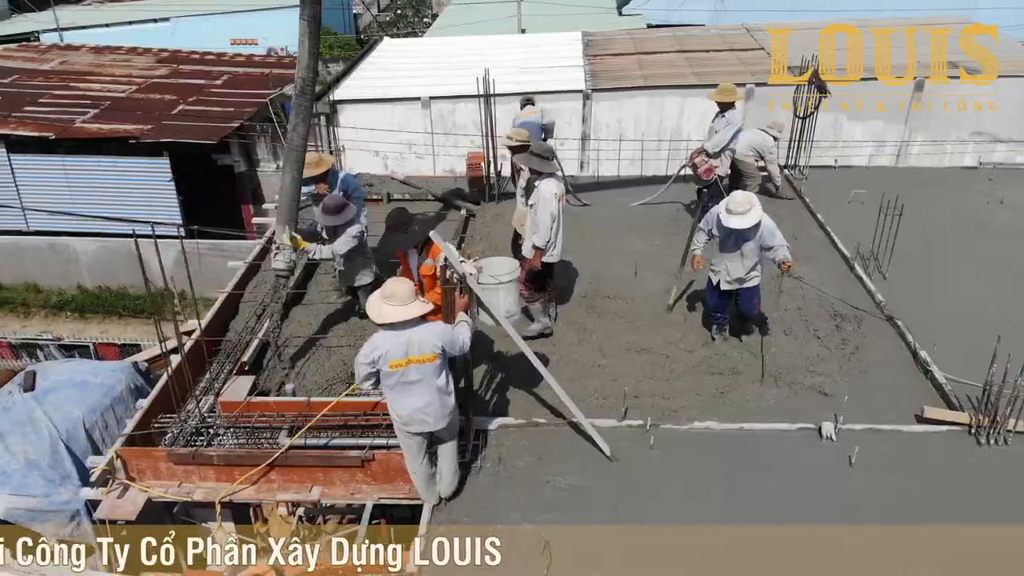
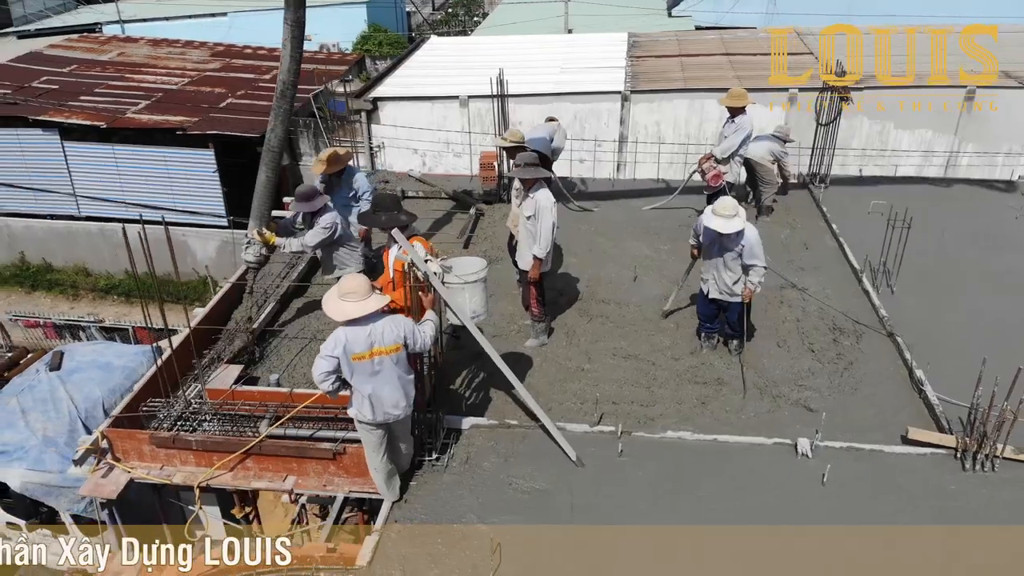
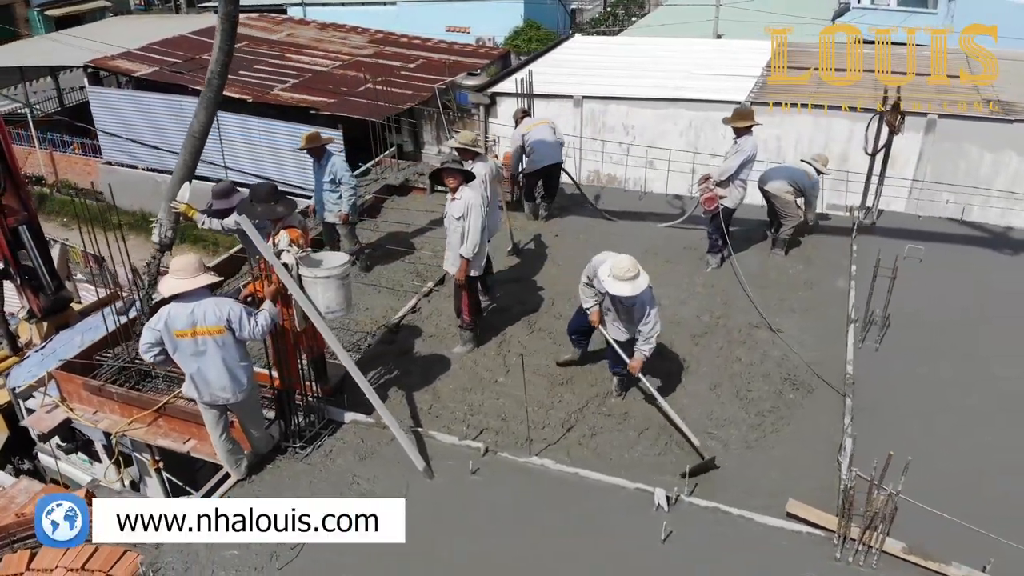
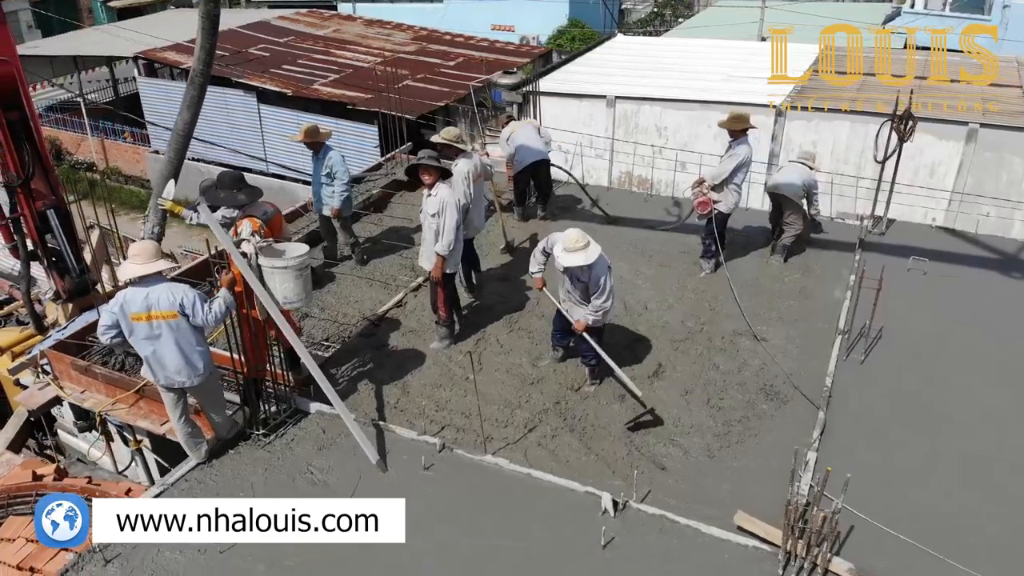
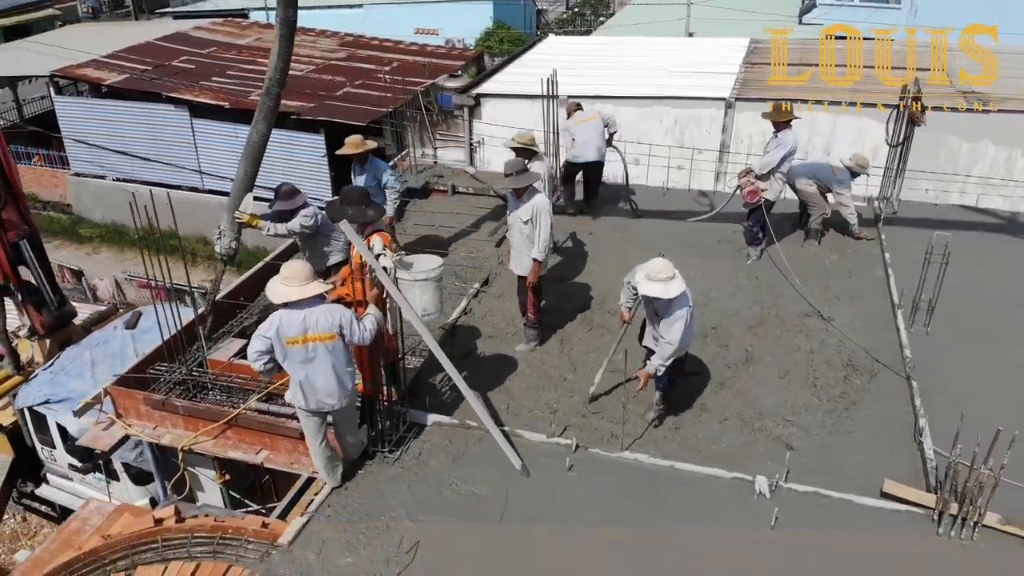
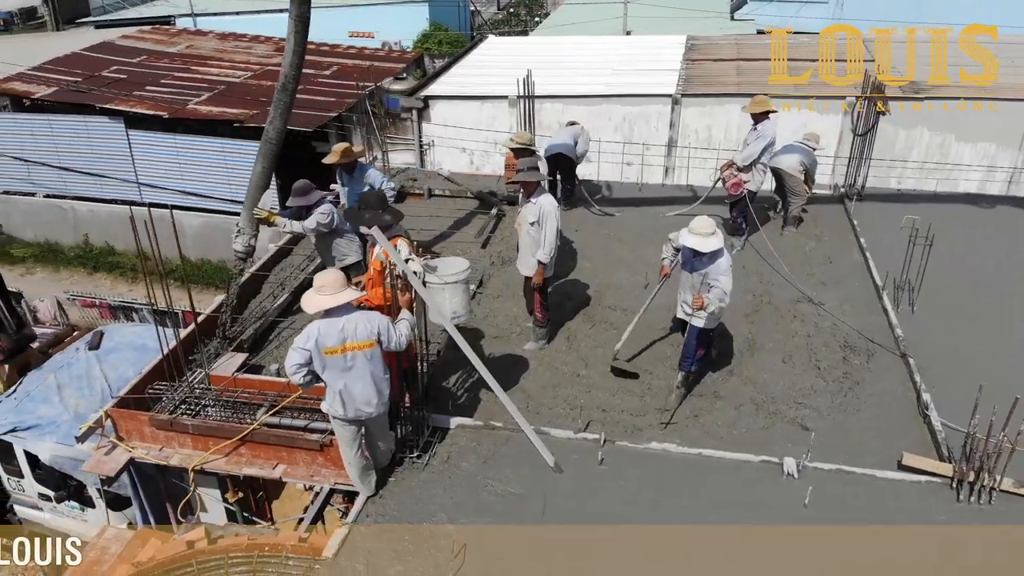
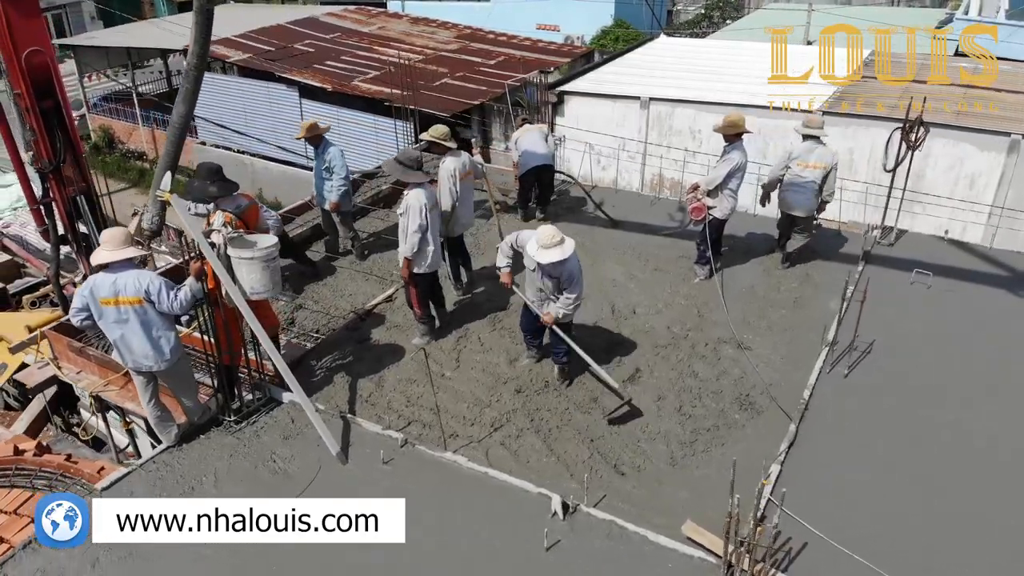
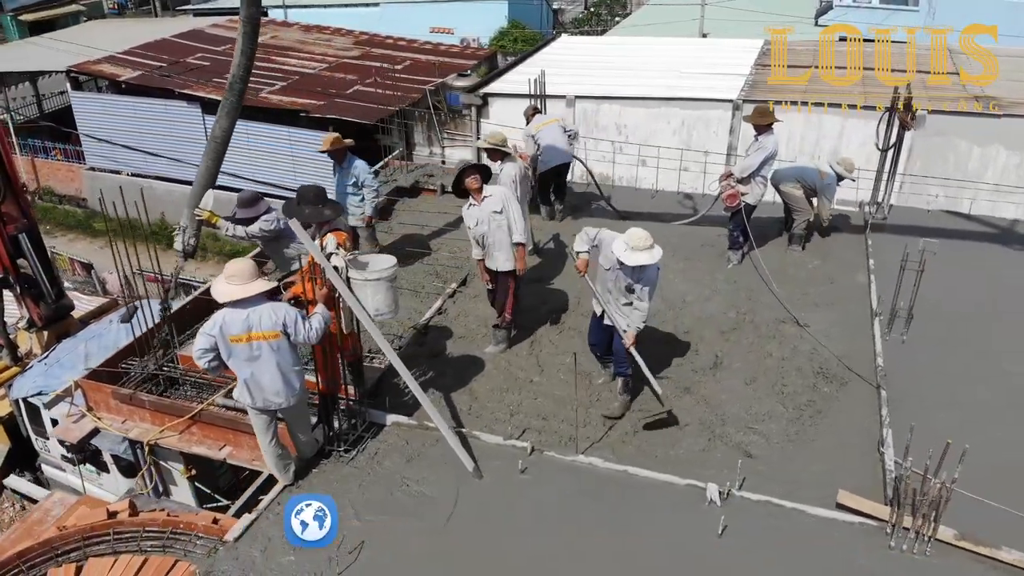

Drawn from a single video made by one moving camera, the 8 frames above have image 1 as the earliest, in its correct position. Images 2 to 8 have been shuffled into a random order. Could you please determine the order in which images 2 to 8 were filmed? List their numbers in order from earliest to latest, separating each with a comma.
2, 6, 5, 8, 3, 4, 7
